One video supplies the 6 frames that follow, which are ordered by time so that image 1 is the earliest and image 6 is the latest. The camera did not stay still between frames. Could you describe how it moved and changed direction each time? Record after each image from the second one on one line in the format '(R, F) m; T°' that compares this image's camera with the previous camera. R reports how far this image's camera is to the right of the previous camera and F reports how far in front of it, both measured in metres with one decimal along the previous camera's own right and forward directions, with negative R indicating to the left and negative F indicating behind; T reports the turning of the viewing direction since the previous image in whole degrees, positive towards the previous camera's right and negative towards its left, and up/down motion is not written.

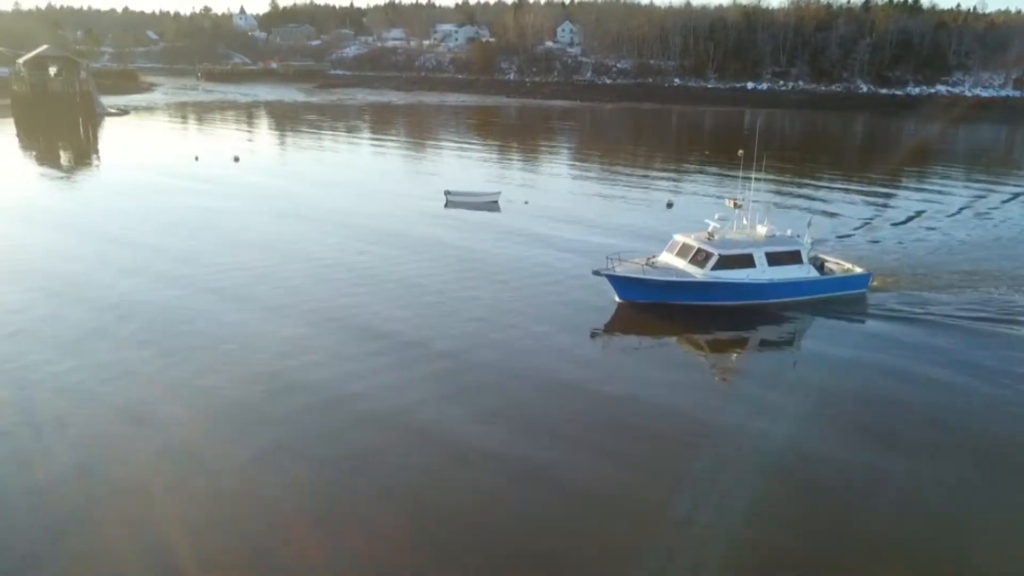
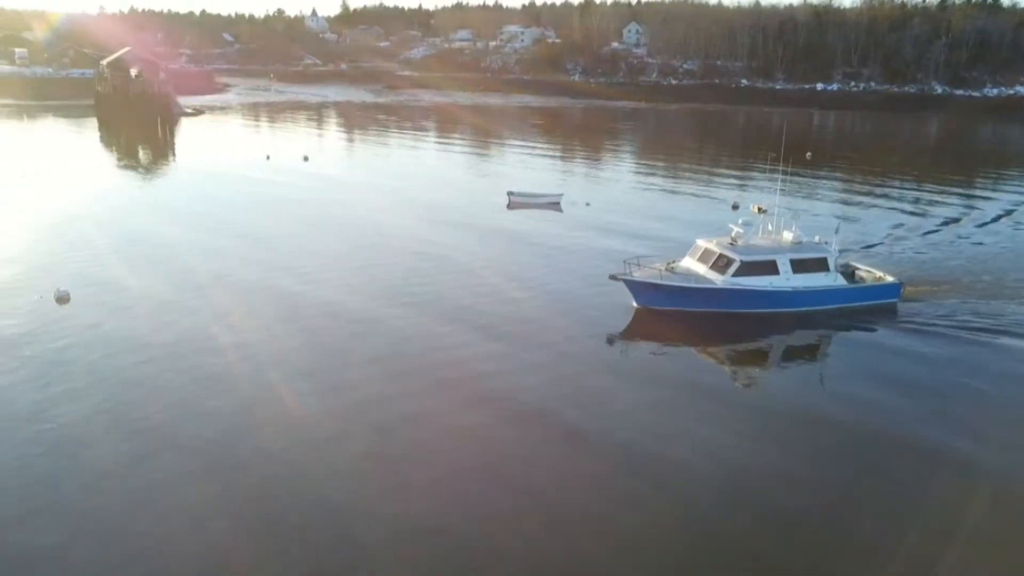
(+0.1, -0.6) m; -4°
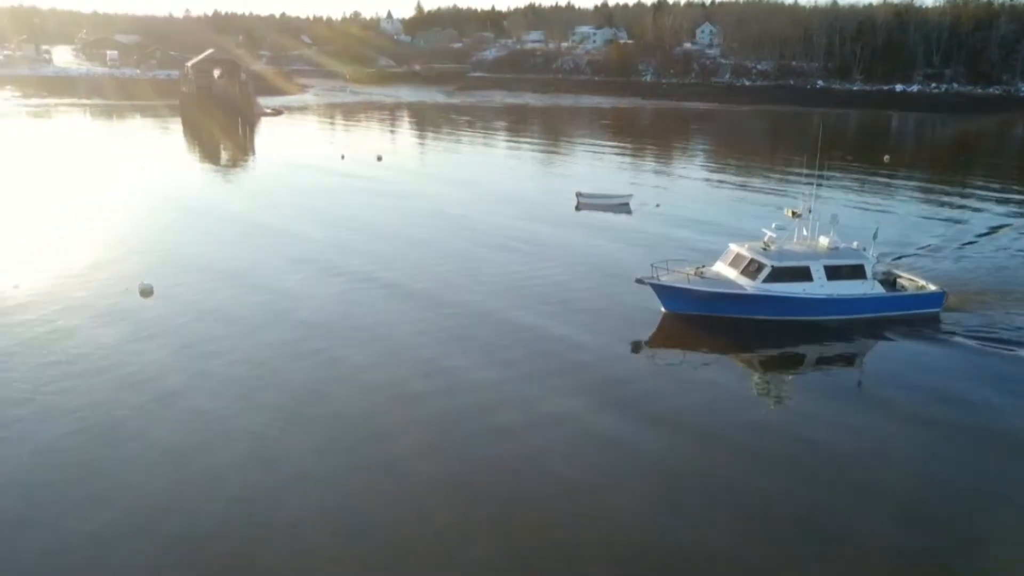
(+0.4, -0.7) m; -4°
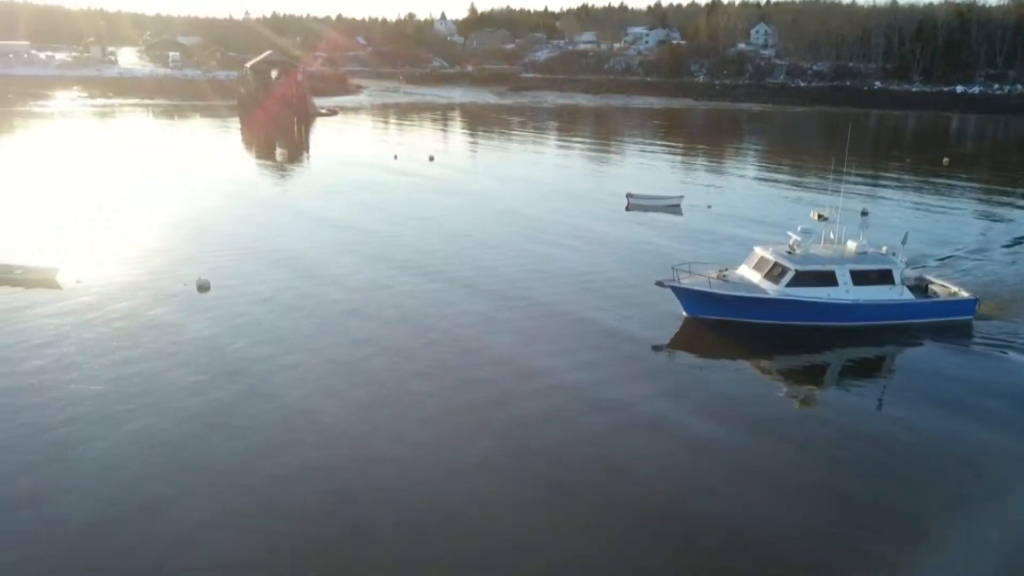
(+0.2, -0.5) m; -3°
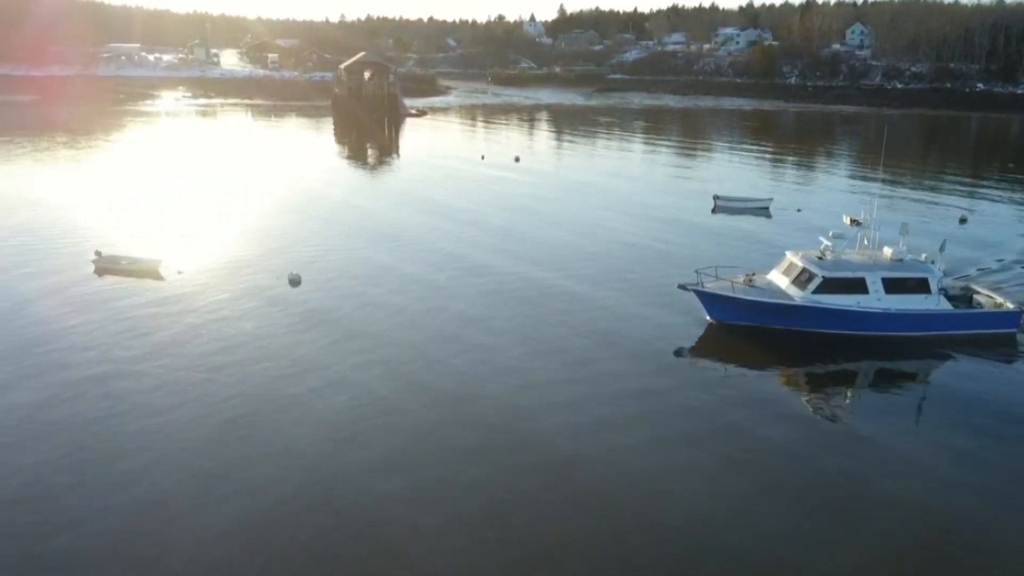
(+0.6, -0.8) m; -6°
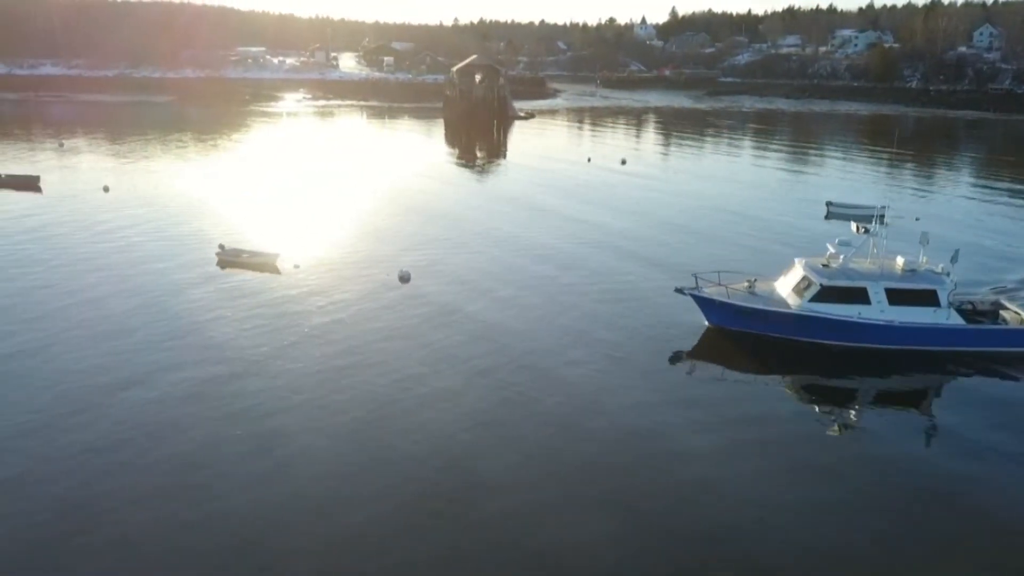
(+0.1, -1.0) m; -7°
